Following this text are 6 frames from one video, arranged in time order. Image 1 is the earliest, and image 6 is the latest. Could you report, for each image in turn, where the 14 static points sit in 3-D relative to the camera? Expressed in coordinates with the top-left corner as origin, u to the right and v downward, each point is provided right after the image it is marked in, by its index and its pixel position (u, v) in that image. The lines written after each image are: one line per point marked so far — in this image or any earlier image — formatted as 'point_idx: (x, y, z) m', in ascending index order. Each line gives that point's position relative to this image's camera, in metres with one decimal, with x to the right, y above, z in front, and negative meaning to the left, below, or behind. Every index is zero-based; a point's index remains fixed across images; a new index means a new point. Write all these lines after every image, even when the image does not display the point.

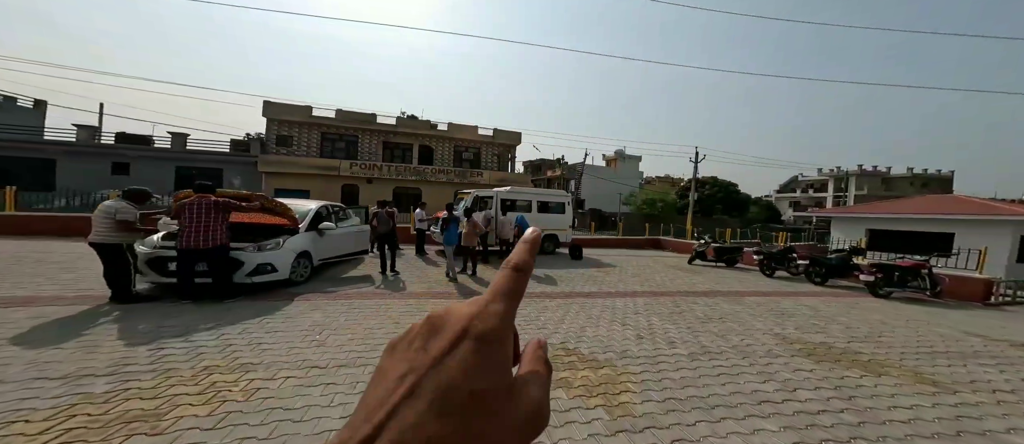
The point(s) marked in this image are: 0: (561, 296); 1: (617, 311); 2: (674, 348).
0: (+0.9, -1.5, +6.6) m
1: (+1.8, -1.5, +5.8) m
2: (+2.1, -1.6, +4.4) m
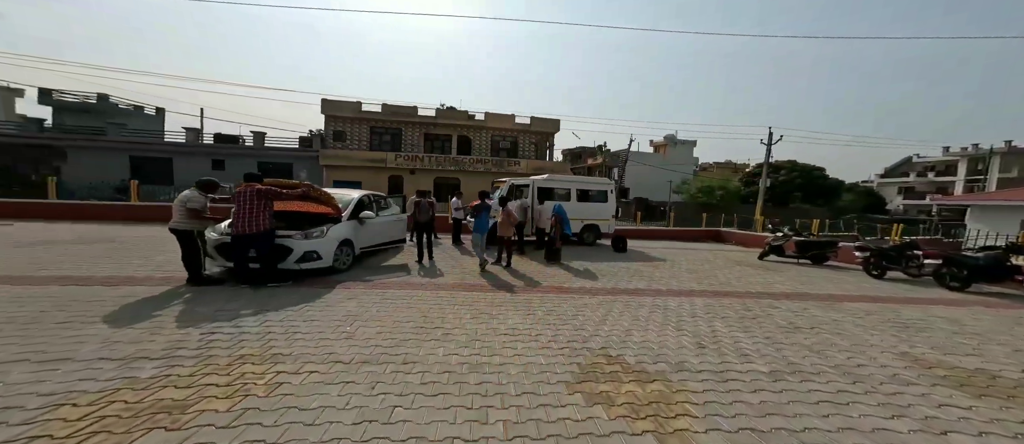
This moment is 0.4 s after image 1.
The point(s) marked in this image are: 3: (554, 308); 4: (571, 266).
0: (+1.6, -1.3, +6.0) m
1: (+2.4, -1.4, +5.1) m
2: (+2.5, -1.5, +3.6) m
3: (+0.6, -1.3, +5.1) m
4: (+1.4, -1.0, +7.8) m
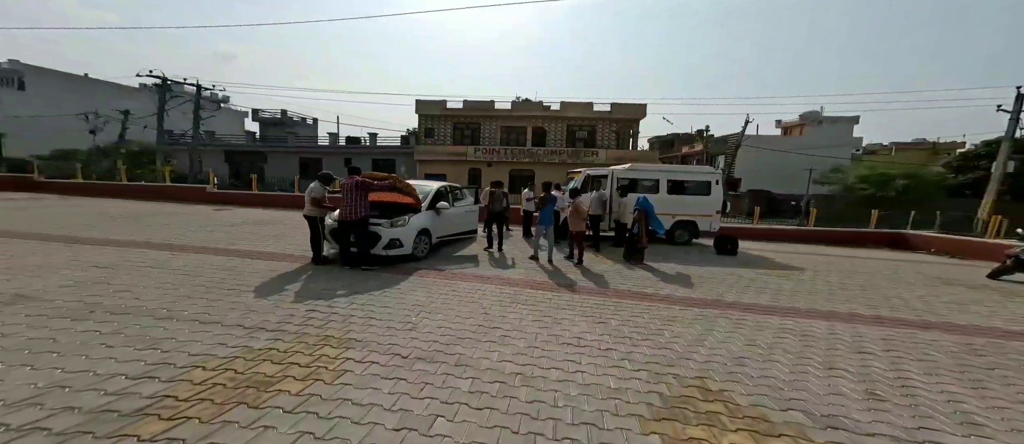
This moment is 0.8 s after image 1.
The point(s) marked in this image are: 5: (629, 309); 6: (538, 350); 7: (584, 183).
0: (+2.7, -1.2, +5.0) m
1: (+3.2, -1.3, +4.0) m
2: (+3.0, -1.5, +2.5) m
3: (+1.5, -1.2, +4.4) m
4: (+2.9, -0.9, +6.8) m
5: (+1.7, -1.2, +4.7) m
6: (+0.3, -1.3, +3.6) m
7: (+2.1, +1.0, +9.0) m
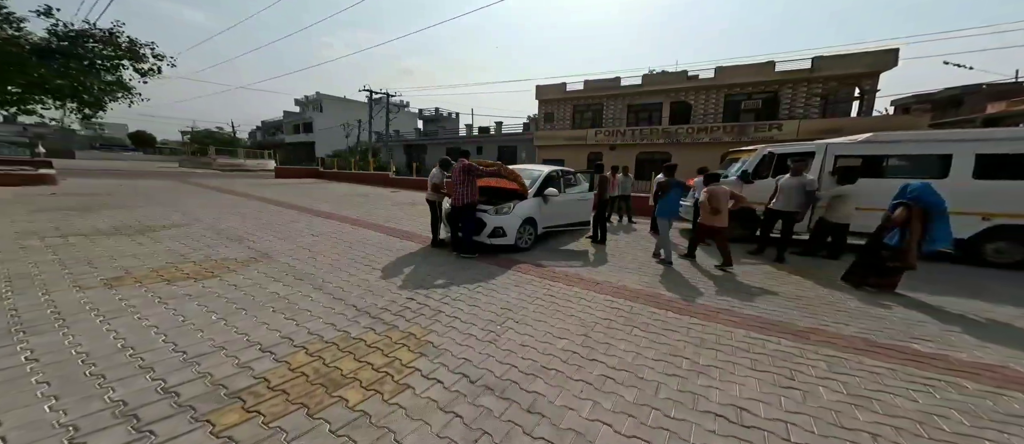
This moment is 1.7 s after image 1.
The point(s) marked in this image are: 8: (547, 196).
0: (+3.8, -1.3, +2.7) m
1: (+3.8, -1.5, +1.6) m
2: (+3.0, -1.7, +0.3) m
3: (+2.5, -1.3, +2.7) m
4: (+4.7, -1.0, +4.3) m
5: (+2.7, -1.3, +2.8) m
6: (+1.0, -1.3, +2.4) m
7: (+4.9, +1.1, +6.5) m
8: (+0.6, +0.4, +5.9) m
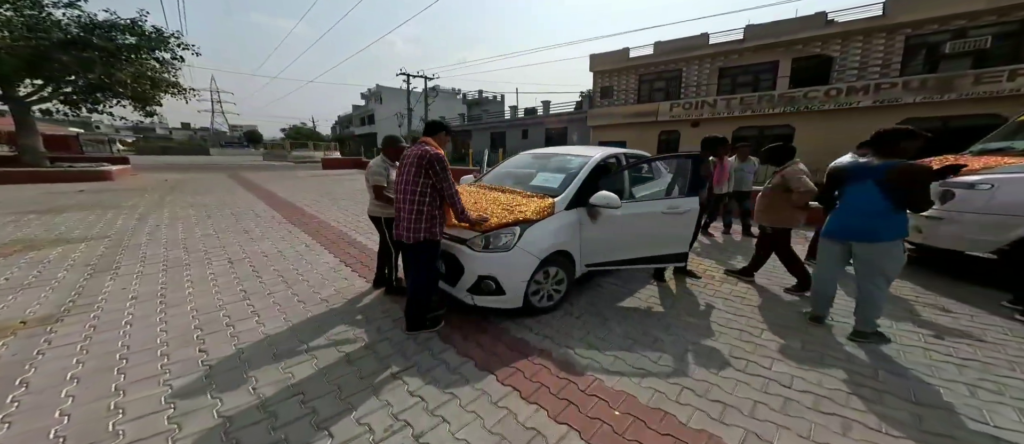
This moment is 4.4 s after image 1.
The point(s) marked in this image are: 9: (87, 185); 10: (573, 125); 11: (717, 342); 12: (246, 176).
0: (+3.2, -1.8, -0.8) m
1: (+3.0, -2.0, -1.9) m
2: (+2.0, -2.2, -3.0) m
3: (+1.9, -1.7, -0.6) m
4: (+4.5, -1.4, +0.5) m
5: (+2.2, -1.7, -0.5) m
6: (+0.4, -1.8, -0.6) m
7: (+5.1, +0.7, +2.6) m
8: (+0.7, +0.1, +2.9) m
9: (-12.8, +1.1, +10.2) m
10: (+3.2, +5.1, +17.8) m
11: (+1.7, -1.0, +2.7) m
12: (-11.2, +2.0, +14.4) m
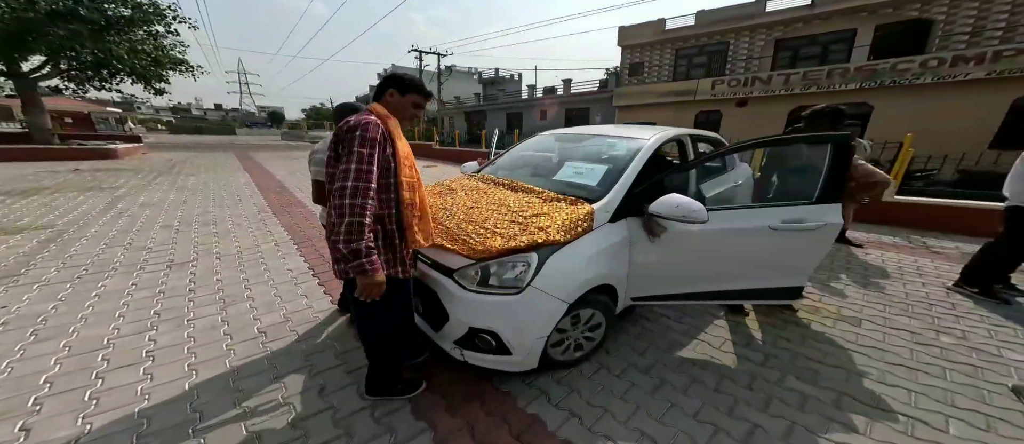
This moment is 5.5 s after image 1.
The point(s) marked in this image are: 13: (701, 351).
0: (+3.0, -2.1, -1.9) m
1: (+2.8, -2.4, -3.0) m
2: (+1.7, -2.6, -4.0) m
3: (+1.7, -2.0, -1.6) m
4: (+4.4, -1.7, -0.6) m
5: (+2.0, -2.0, -1.5) m
6: (+0.2, -2.0, -1.5) m
7: (+5.2, +0.5, +1.3) m
8: (+0.8, 0.0, +1.8) m
9: (-12.3, +1.7, +9.8) m
10: (+4.2, +5.6, +16.3) m
11: (+1.7, -1.1, +1.6) m
12: (-10.5, +2.7, +13.8) m
13: (+1.4, -0.9, +2.2) m
